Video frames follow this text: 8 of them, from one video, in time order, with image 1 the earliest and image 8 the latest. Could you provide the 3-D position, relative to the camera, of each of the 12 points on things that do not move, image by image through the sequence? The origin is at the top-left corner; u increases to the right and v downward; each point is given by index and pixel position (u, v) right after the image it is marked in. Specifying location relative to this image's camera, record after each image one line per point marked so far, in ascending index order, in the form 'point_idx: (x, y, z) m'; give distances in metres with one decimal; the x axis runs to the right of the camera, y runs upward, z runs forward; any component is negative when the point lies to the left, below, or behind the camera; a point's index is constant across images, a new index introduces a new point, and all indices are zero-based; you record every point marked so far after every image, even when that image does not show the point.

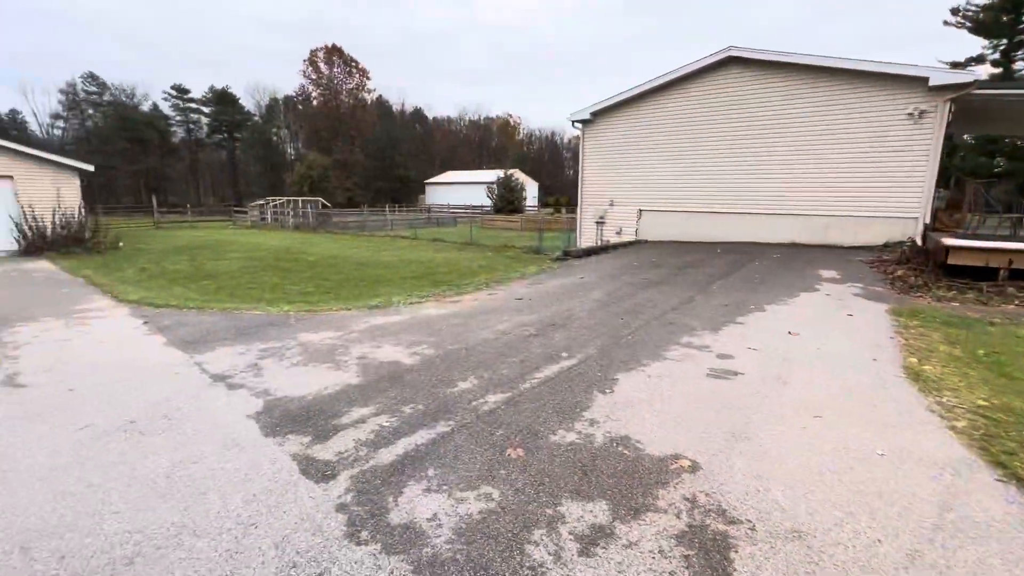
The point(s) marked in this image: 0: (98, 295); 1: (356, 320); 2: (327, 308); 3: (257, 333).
0: (-6.5, -0.1, +7.4) m
1: (-1.8, -0.4, +5.3) m
2: (-2.5, -0.3, +6.3) m
3: (-2.7, -0.5, +4.9) m
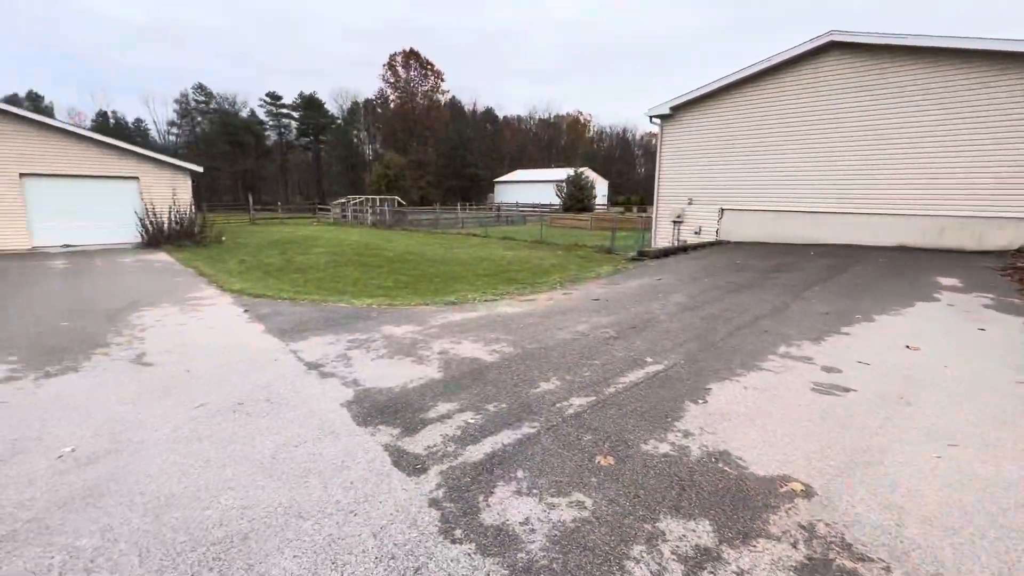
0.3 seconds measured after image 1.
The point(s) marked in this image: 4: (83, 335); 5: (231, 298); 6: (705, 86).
0: (-5.3, +0.1, +8.1) m
1: (-0.9, -0.3, +5.4) m
2: (-1.5, -0.2, +6.5) m
3: (-1.8, -0.4, +5.1) m
4: (-4.4, -0.5, +4.9) m
5: (-4.1, -0.1, +6.8) m
6: (+4.8, +5.0, +11.7) m
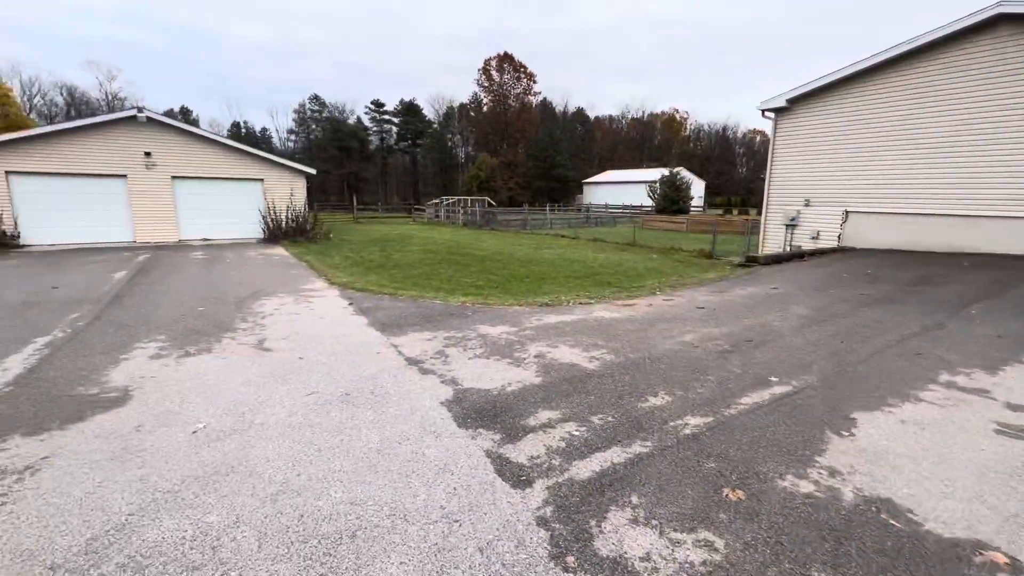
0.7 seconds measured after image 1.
0: (-3.6, +0.2, +8.7) m
1: (+0.2, -0.3, +5.3) m
2: (-0.2, -0.2, +6.5) m
3: (-0.8, -0.4, +5.2) m
4: (-3.4, -0.4, +5.4) m
5: (-2.7, 0.0, +7.3) m
6: (+7.1, +4.7, +10.5) m
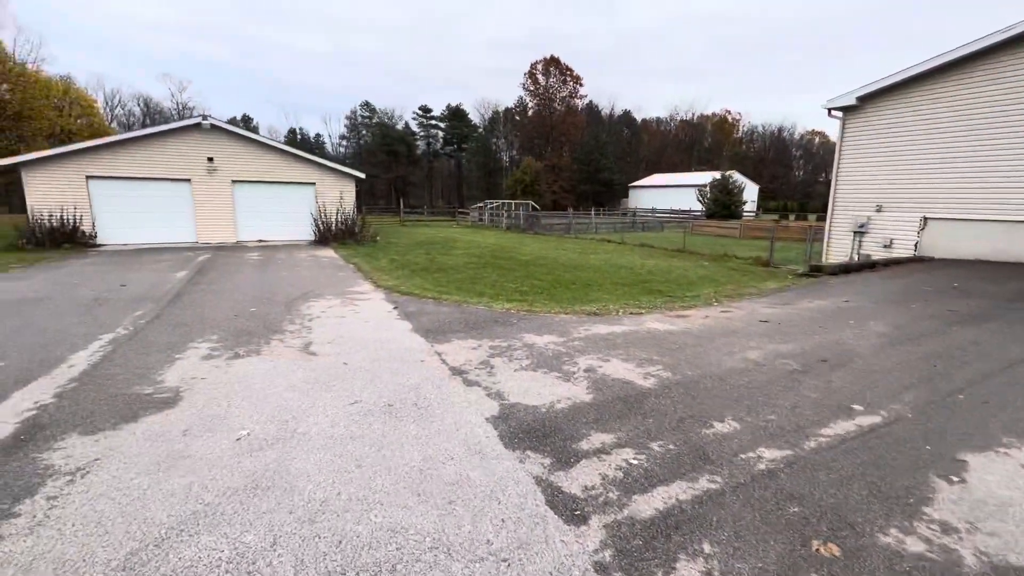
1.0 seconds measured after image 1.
0: (-2.8, +0.1, +8.8) m
1: (+0.7, -0.4, +5.1) m
2: (+0.4, -0.3, +6.3) m
3: (-0.3, -0.4, +5.1) m
4: (-2.9, -0.4, +5.5) m
5: (-2.0, -0.1, +7.3) m
6: (+8.1, +4.5, +9.7) m
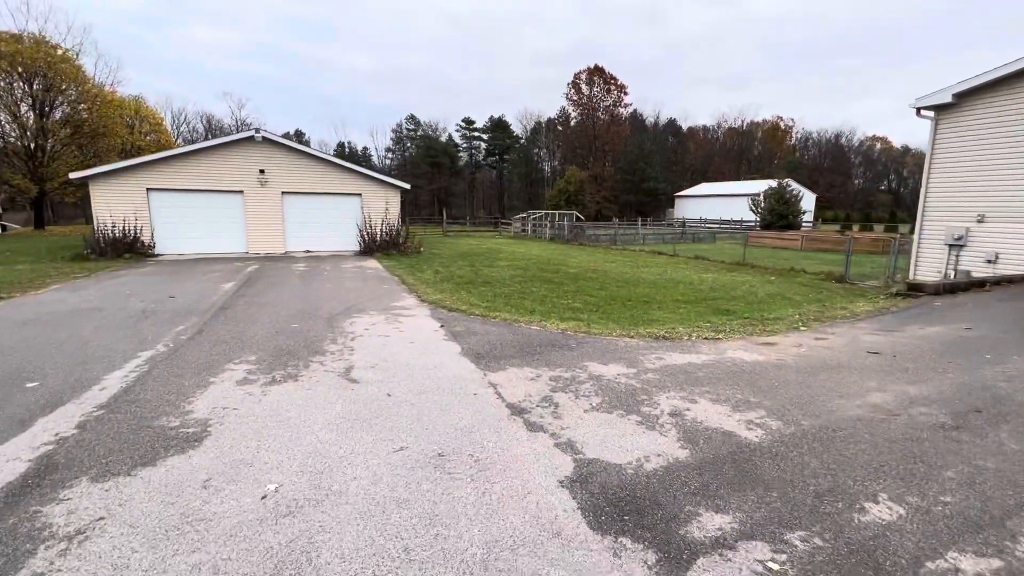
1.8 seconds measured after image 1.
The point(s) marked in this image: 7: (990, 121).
0: (-1.9, -0.1, +8.5) m
1: (+1.3, -0.6, +4.4) m
2: (+1.1, -0.5, +5.6) m
3: (+0.3, -0.6, +4.5) m
4: (-2.2, -0.6, +5.1) m
5: (-1.2, -0.3, +6.9) m
6: (+9.1, +4.1, +8.5) m
7: (+9.2, +3.2, +9.0) m
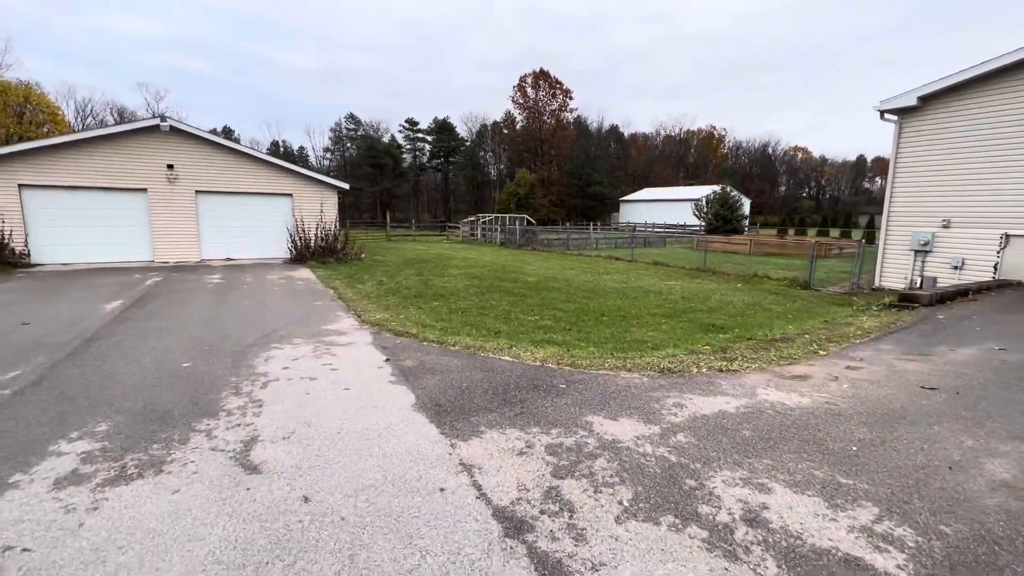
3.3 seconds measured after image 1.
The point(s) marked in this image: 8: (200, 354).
0: (-2.5, -0.4, +7.1) m
1: (+1.1, -0.8, +3.4) m
2: (+0.8, -0.7, +4.6) m
3: (+0.1, -0.8, +3.4) m
4: (-2.5, -0.8, +3.7) m
5: (-1.7, -0.6, +5.6) m
6: (+8.3, +4.0, +8.4) m
7: (+8.4, +3.1, +8.8) m
8: (-3.2, -0.7, +4.8) m
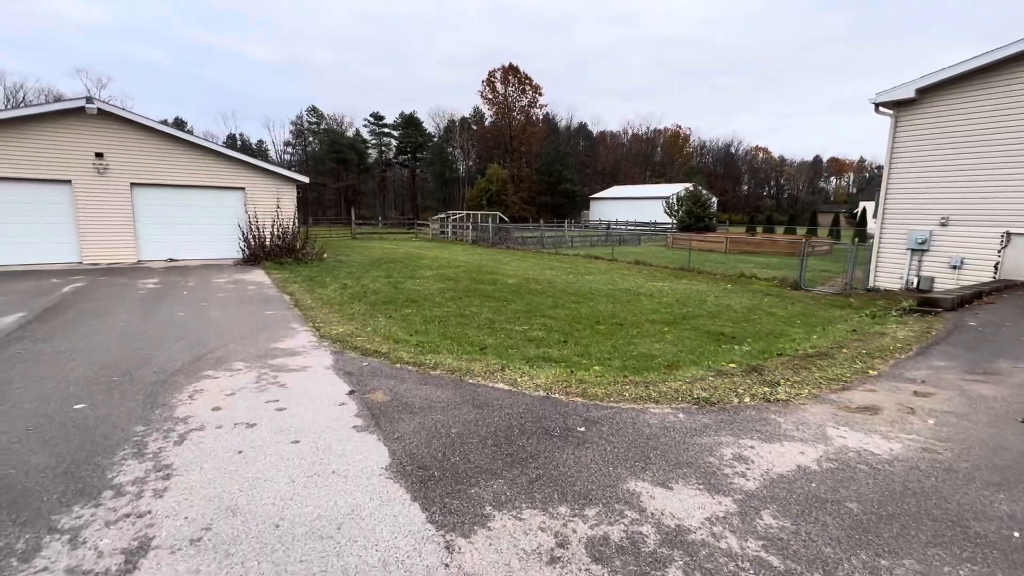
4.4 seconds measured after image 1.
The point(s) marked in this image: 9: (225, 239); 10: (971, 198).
0: (-2.7, -0.5, +6.1) m
1: (+1.1, -0.9, +2.6) m
2: (+0.8, -0.8, +3.8) m
3: (+0.2, -0.9, +2.5) m
4: (-2.5, -0.9, +2.7) m
5: (-1.8, -0.7, +4.6) m
6: (+8.0, +4.0, +8.0) m
7: (+8.0, +3.1, +8.5) m
8: (-3.2, -0.8, +3.7) m
9: (-8.0, +1.4, +13.0) m
10: (+8.1, +1.6, +8.3) m
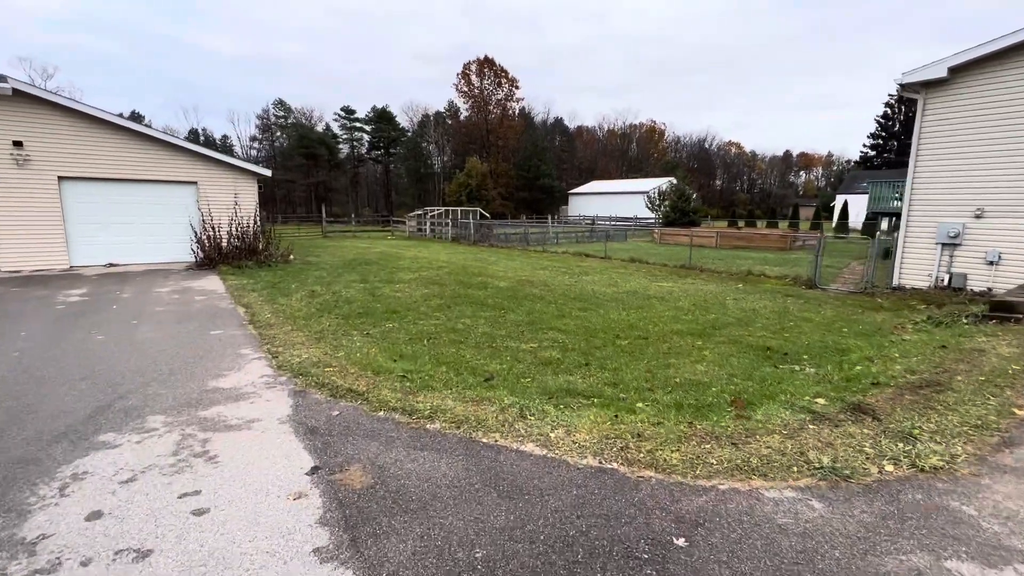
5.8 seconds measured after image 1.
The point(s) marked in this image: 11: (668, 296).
0: (-2.6, -0.6, +4.8) m
1: (+1.4, -1.0, +1.6) m
2: (+0.9, -0.9, +2.7) m
3: (+0.4, -1.1, +1.4) m
4: (-2.2, -1.1, +1.5) m
5: (-1.6, -0.8, +3.4) m
6: (+7.9, +4.0, +7.3) m
7: (+7.9, +3.1, +7.8) m
8: (-3.0, -1.0, +2.4) m
9: (-8.3, +1.2, +11.5) m
10: (+8.1, +1.6, +7.6) m
11: (+2.9, -0.1, +8.5) m
